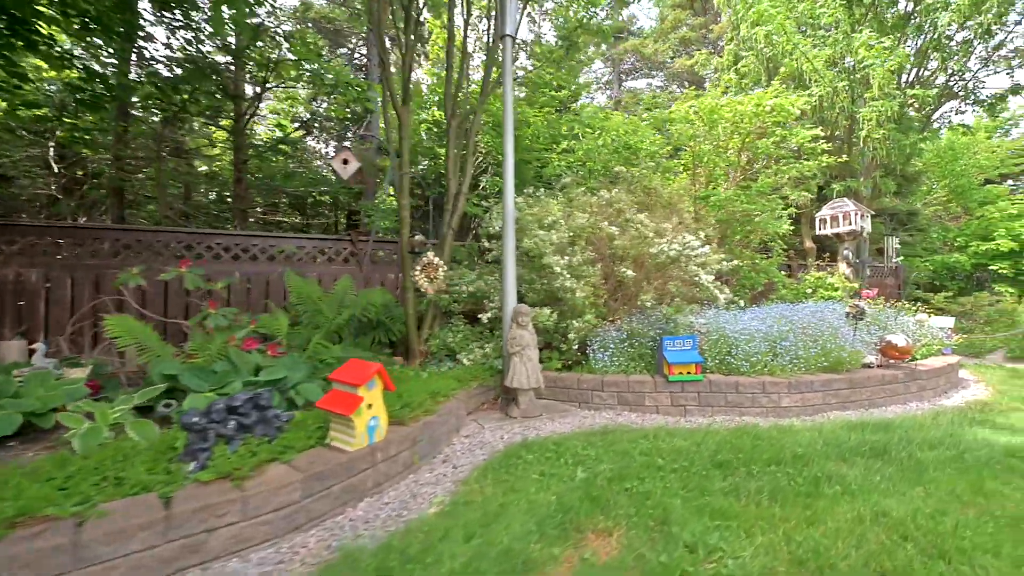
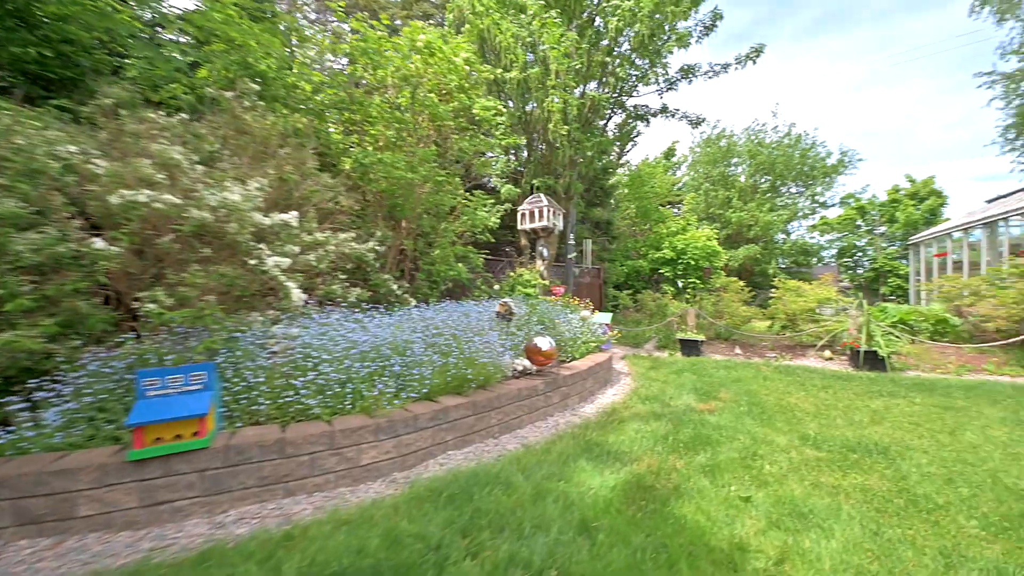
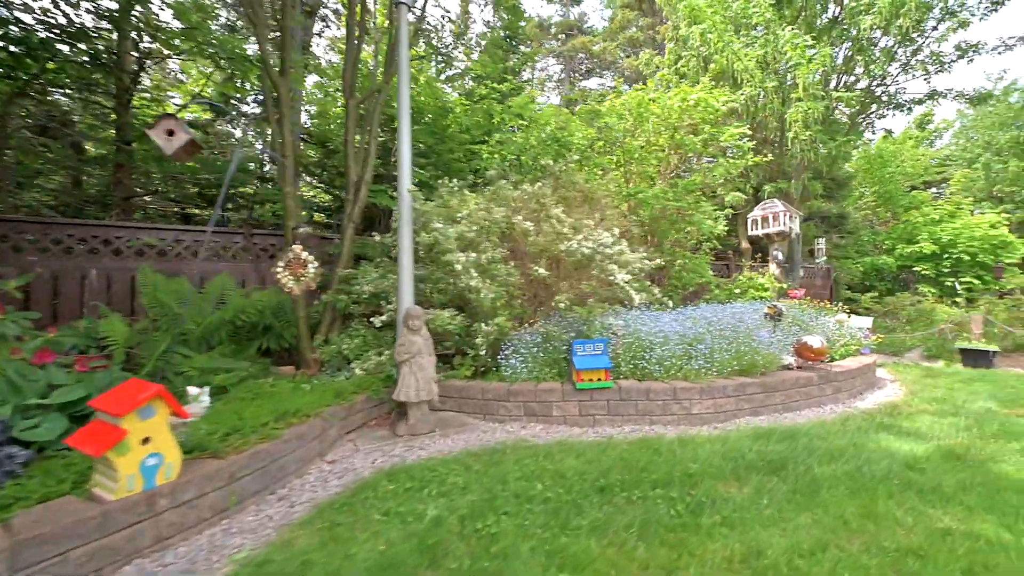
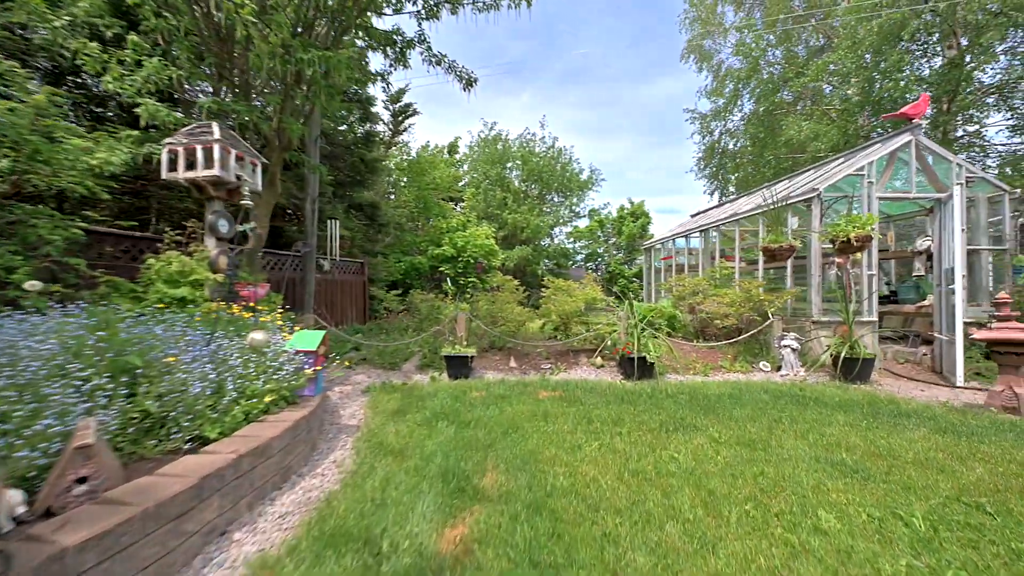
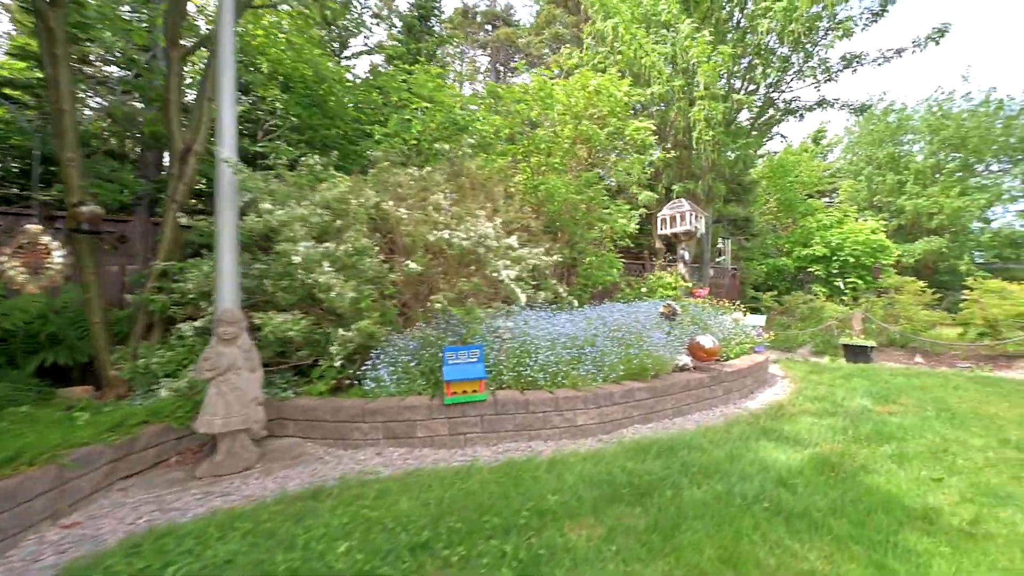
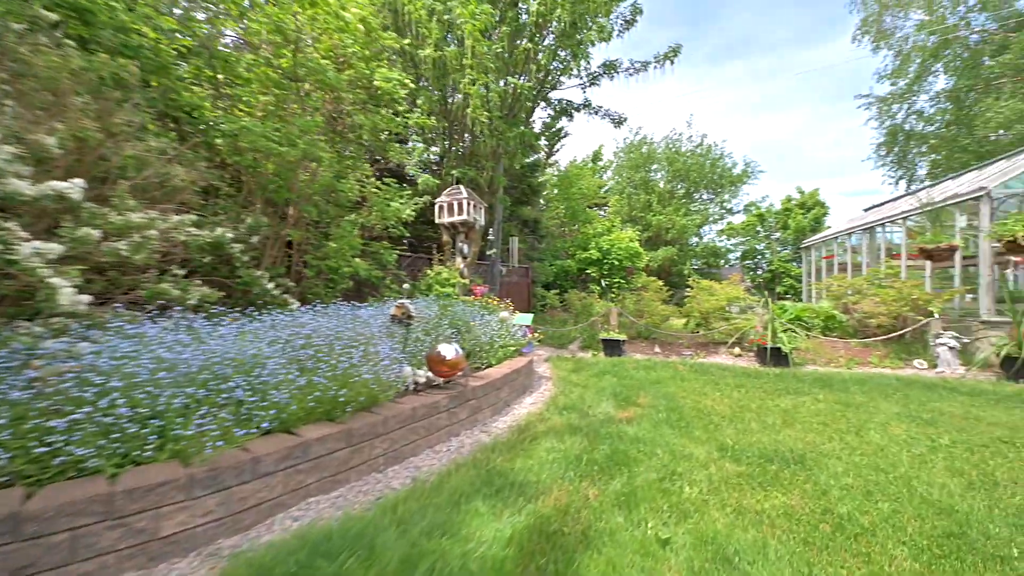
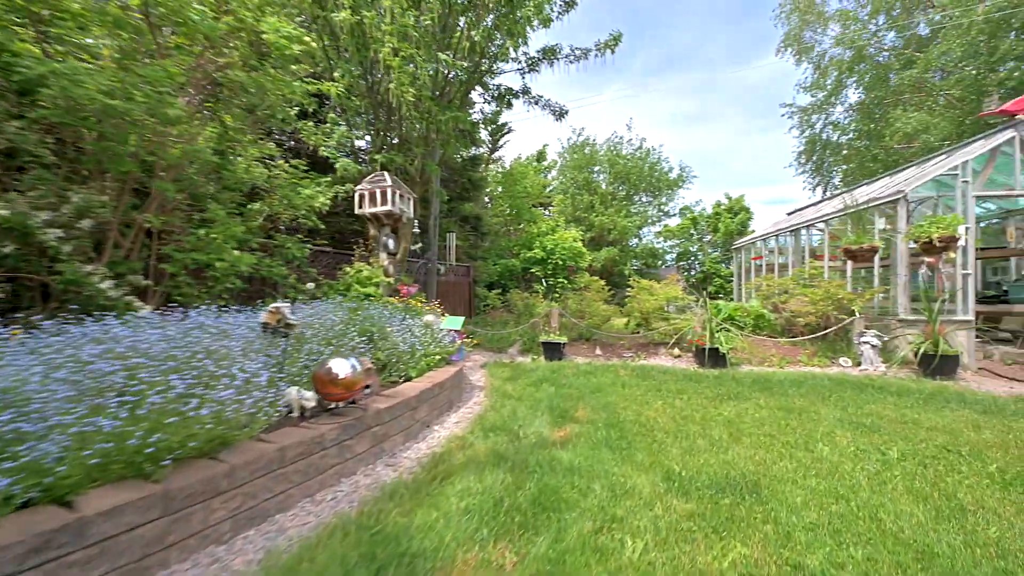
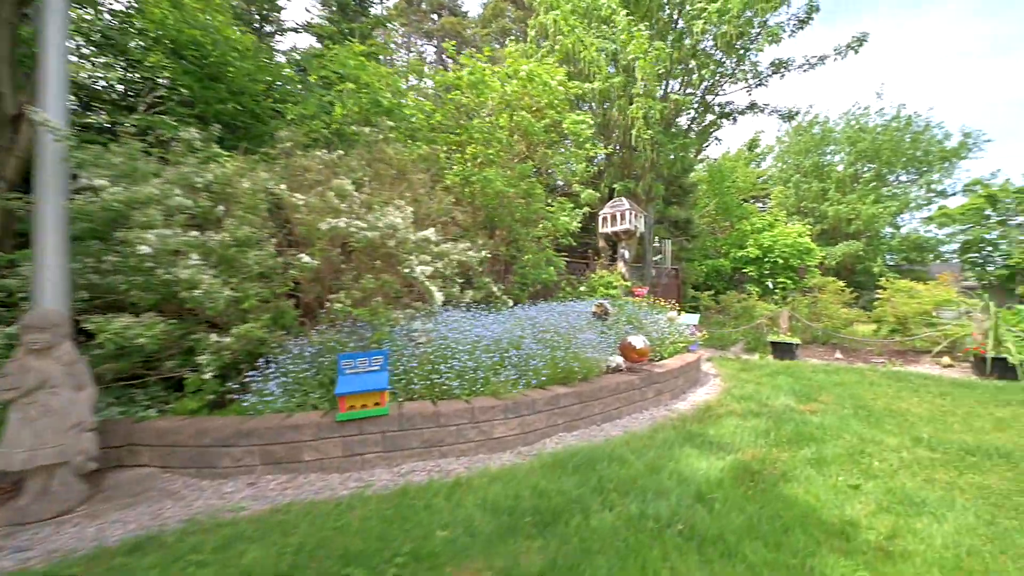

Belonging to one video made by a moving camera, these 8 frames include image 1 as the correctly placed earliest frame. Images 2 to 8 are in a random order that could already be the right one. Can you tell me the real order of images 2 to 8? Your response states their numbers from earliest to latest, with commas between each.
3, 5, 8, 2, 6, 7, 4
